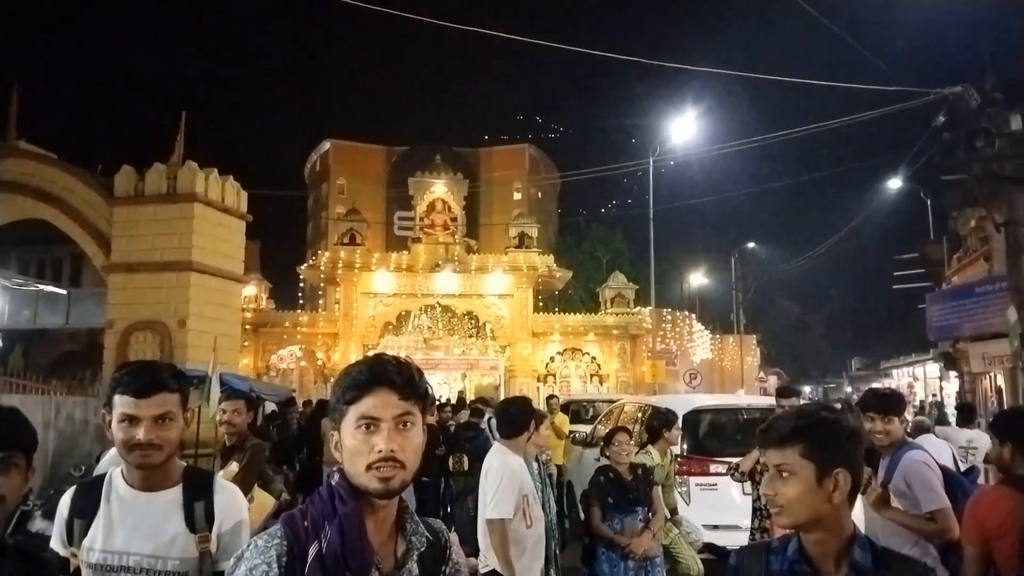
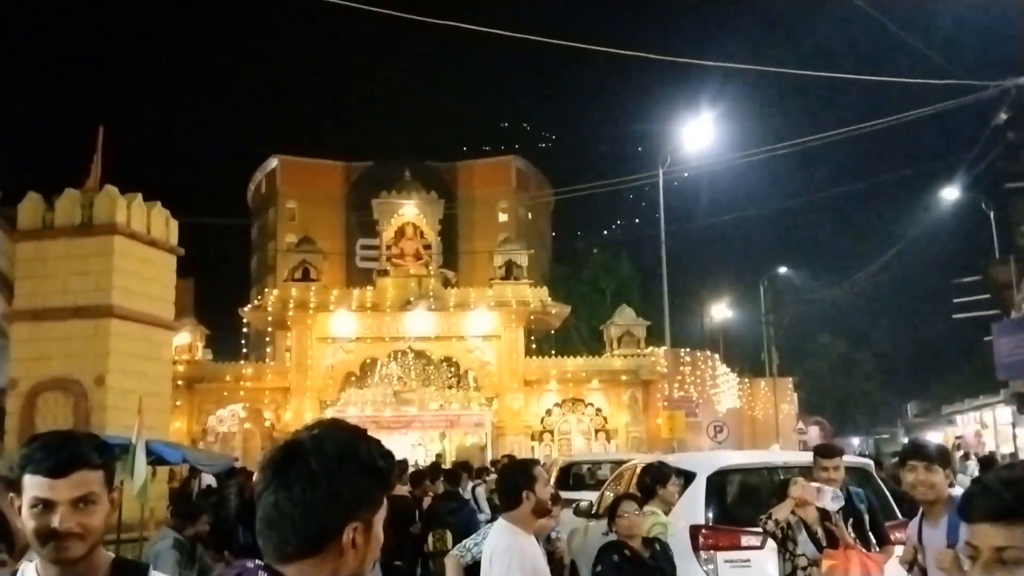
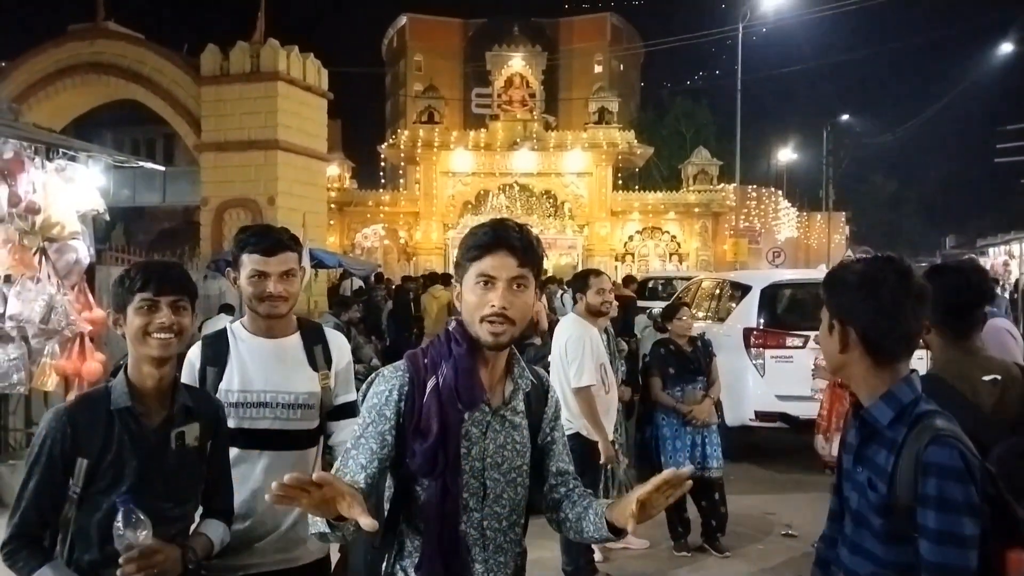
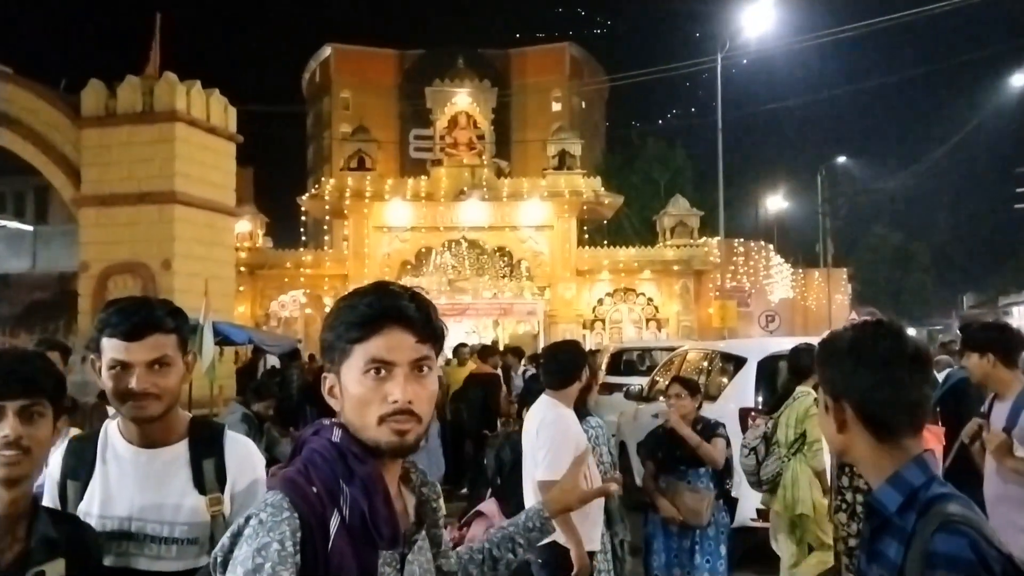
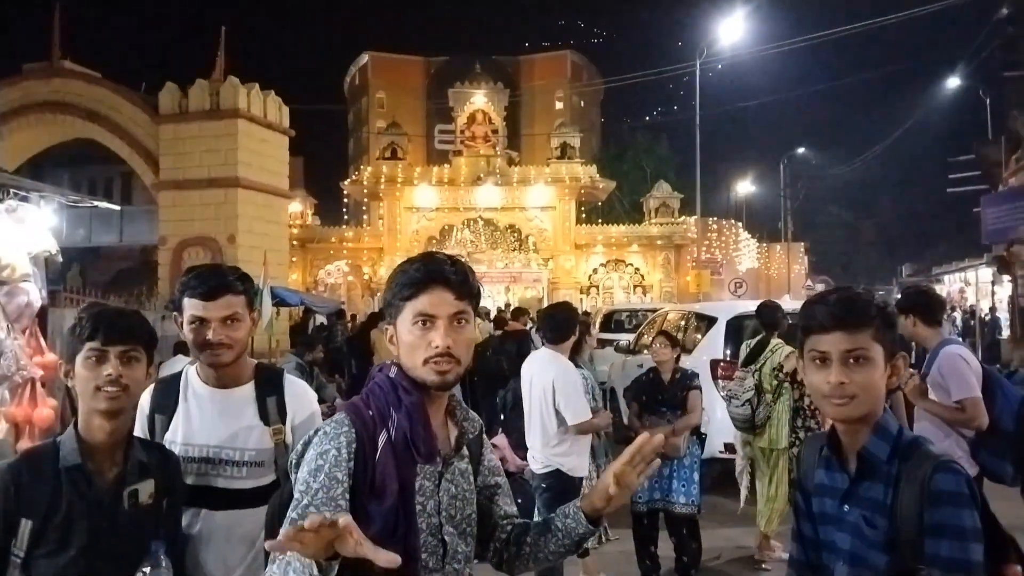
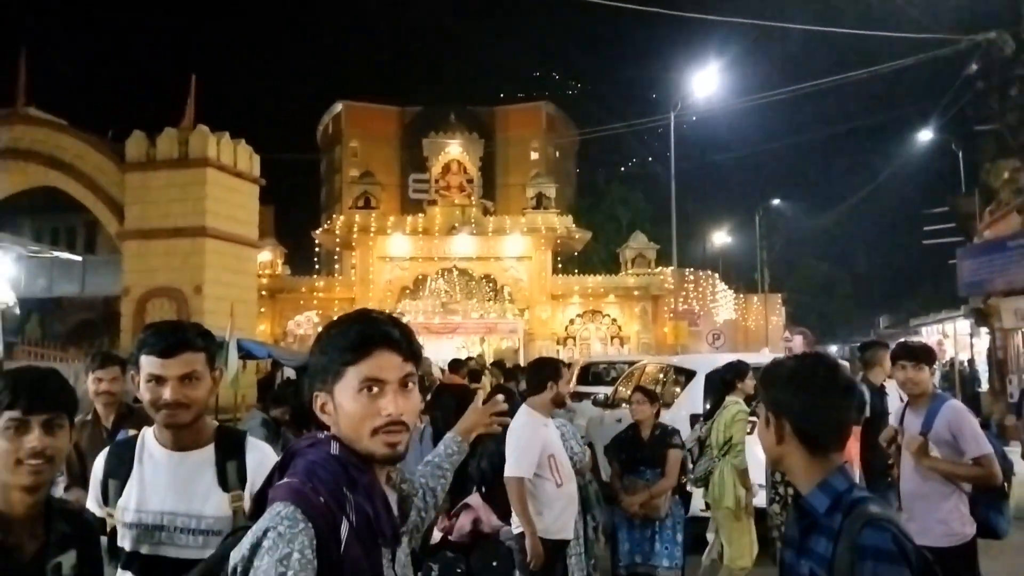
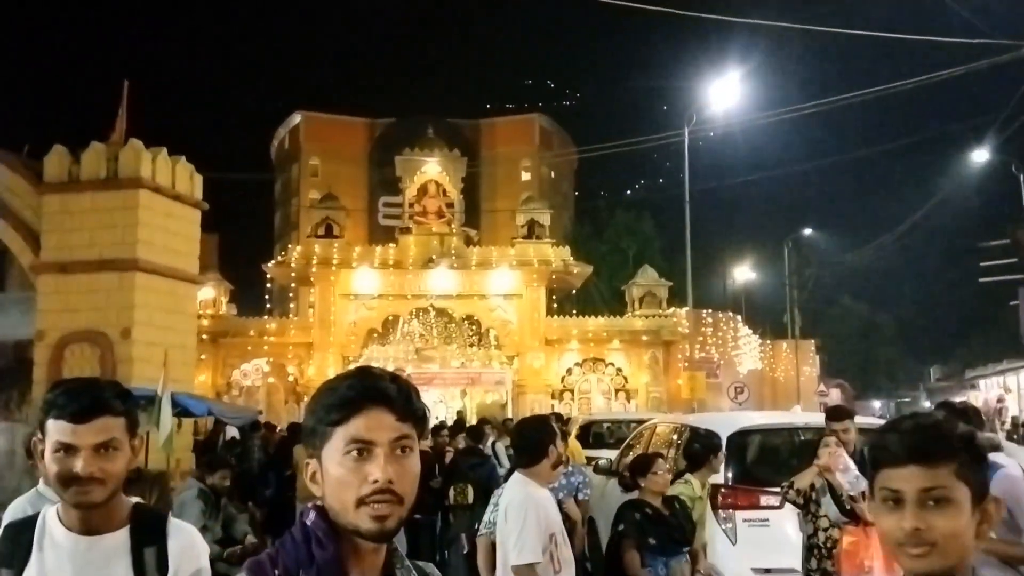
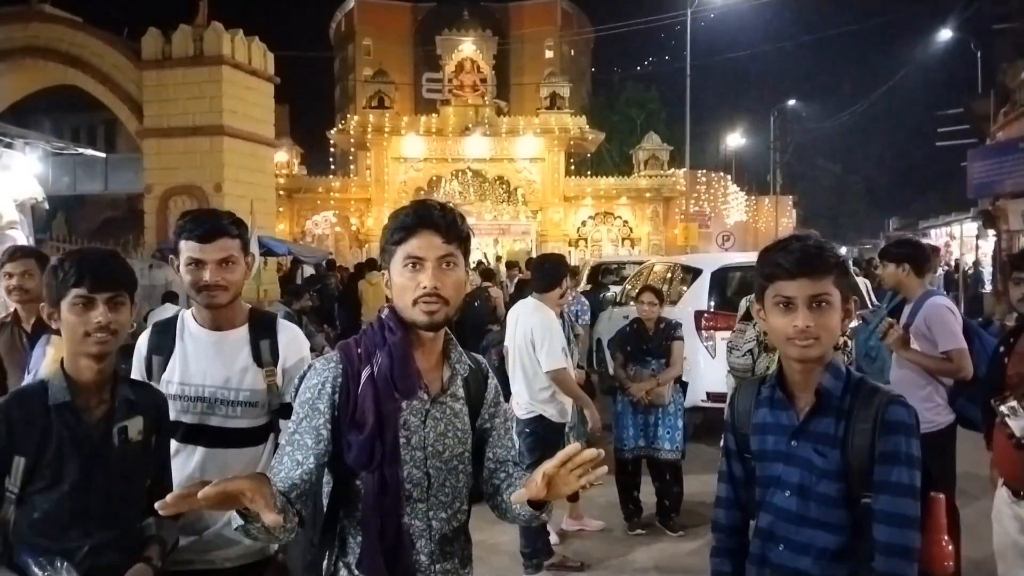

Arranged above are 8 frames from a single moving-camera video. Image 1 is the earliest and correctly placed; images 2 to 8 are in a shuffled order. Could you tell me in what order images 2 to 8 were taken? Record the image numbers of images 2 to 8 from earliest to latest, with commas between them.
7, 2, 6, 4, 5, 8, 3
